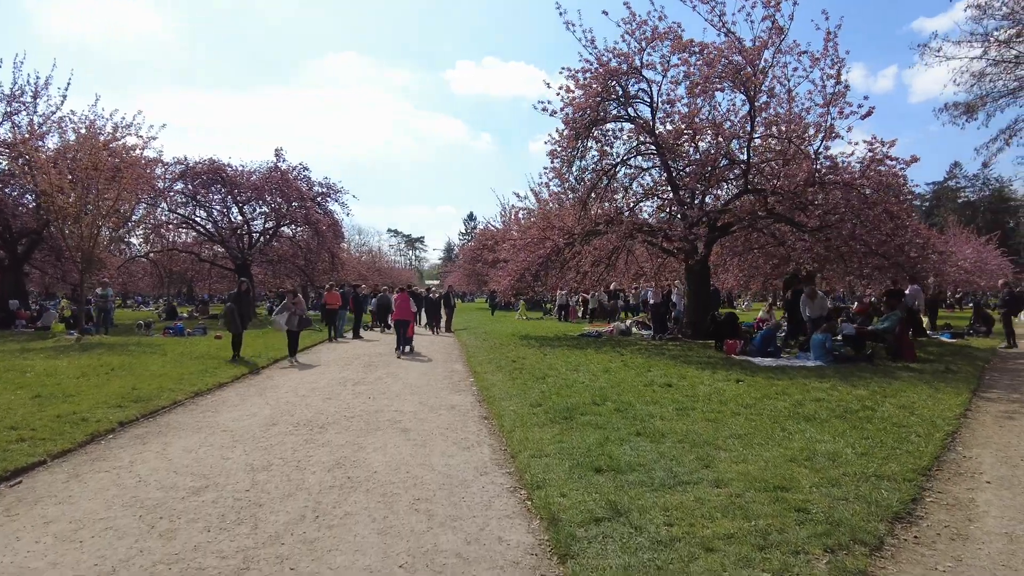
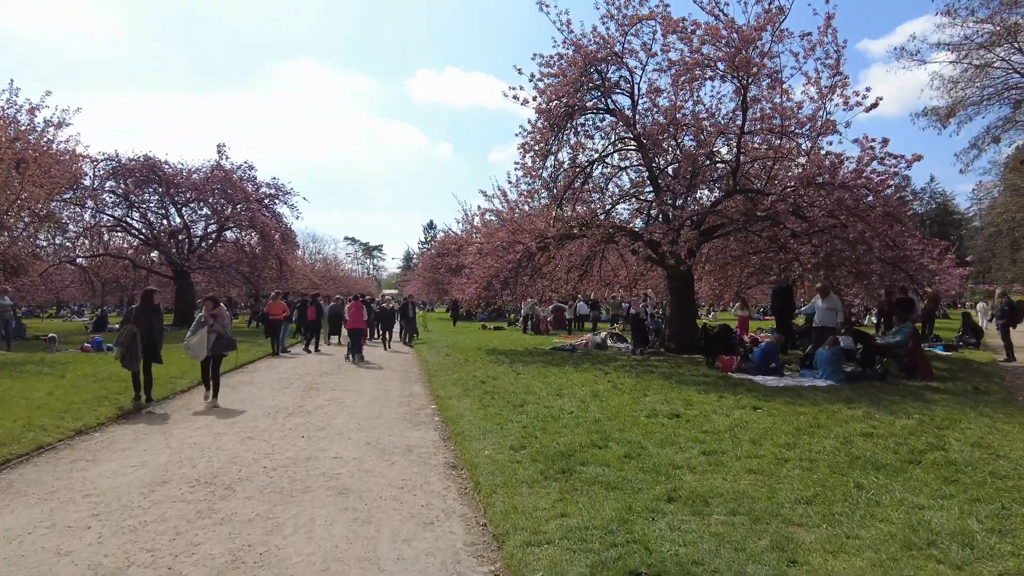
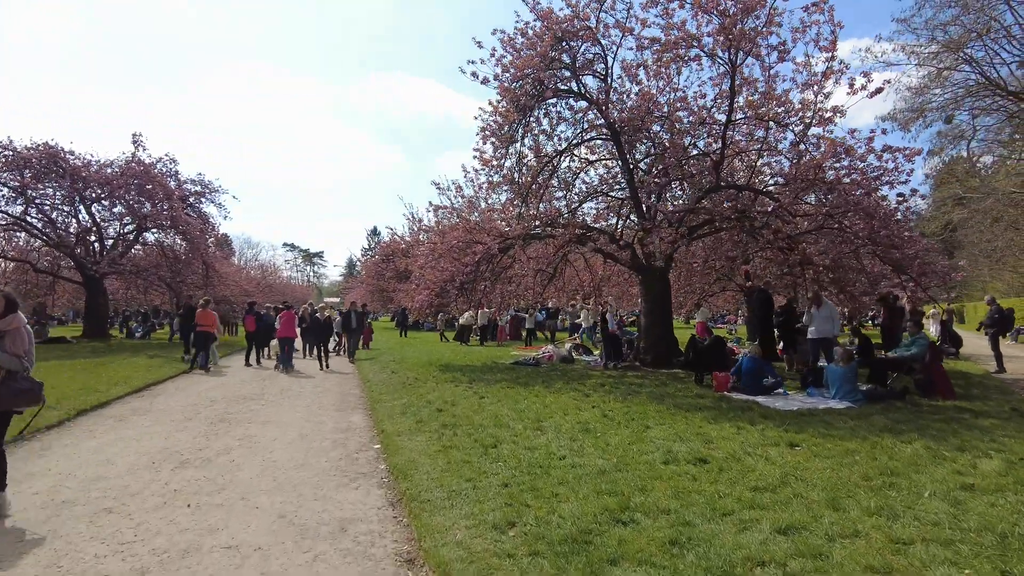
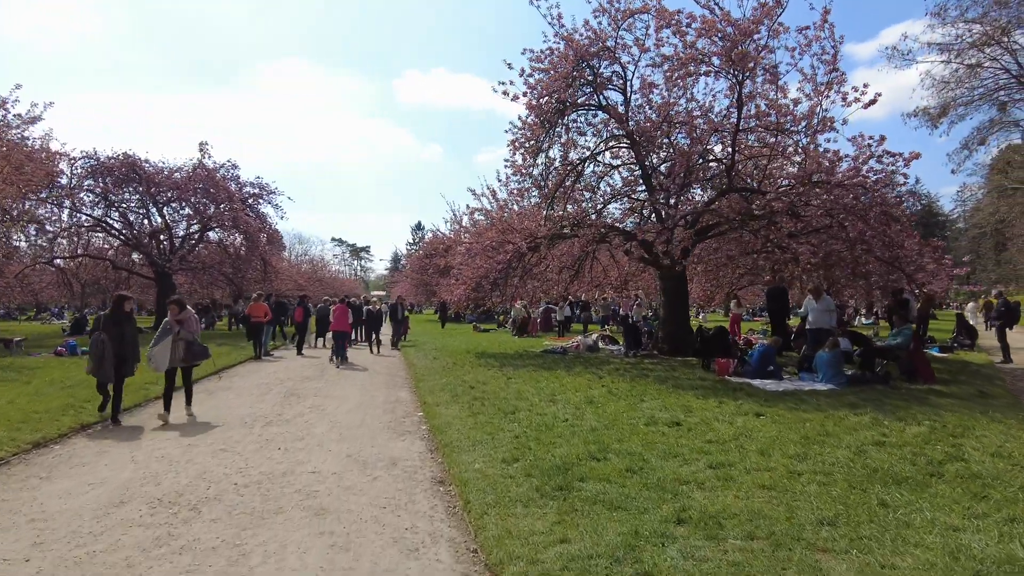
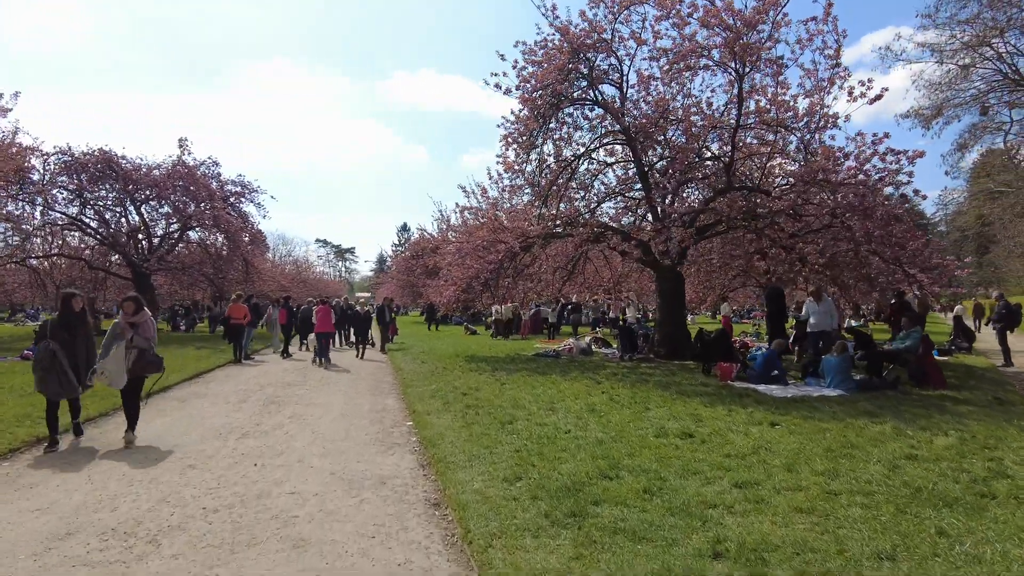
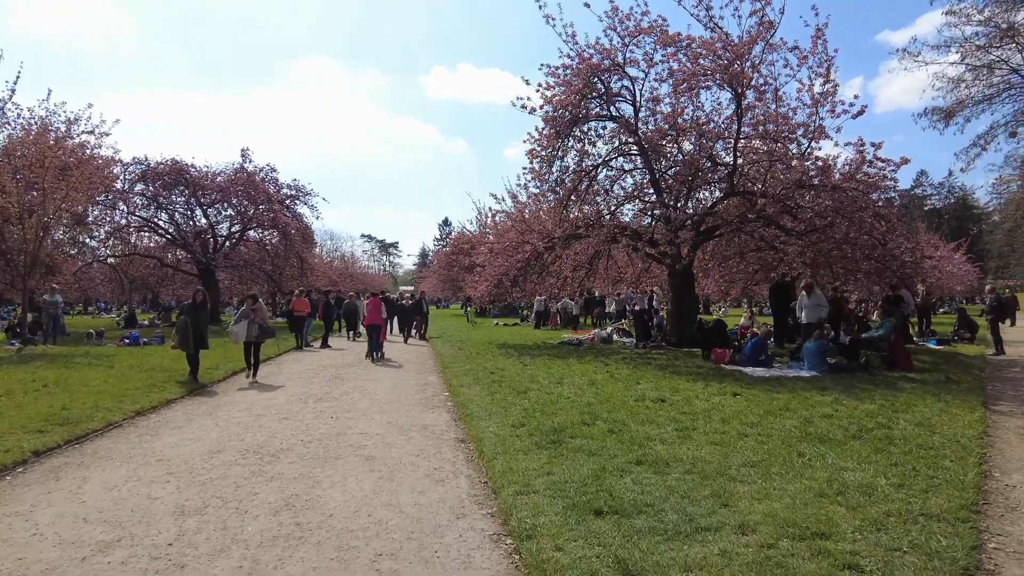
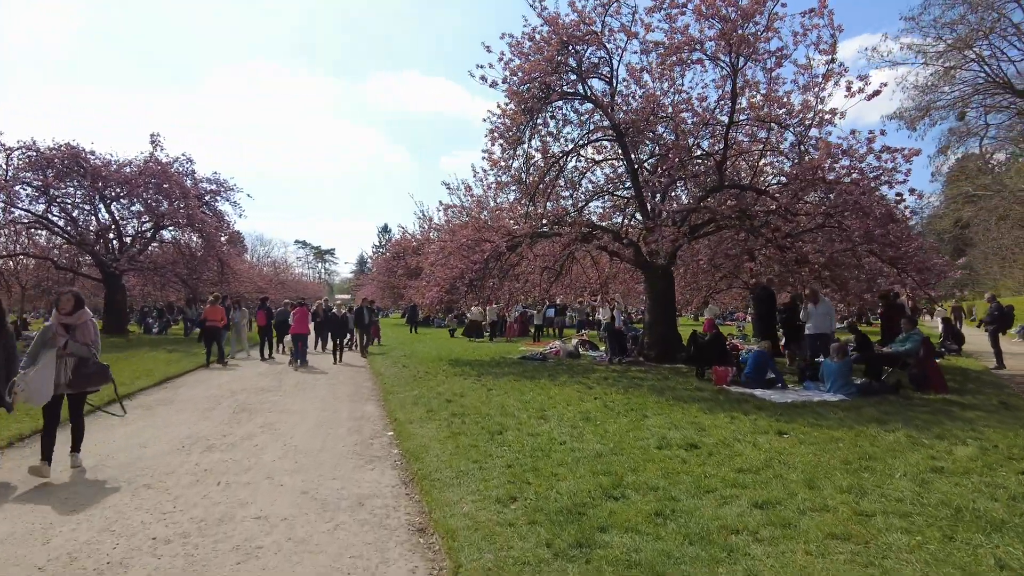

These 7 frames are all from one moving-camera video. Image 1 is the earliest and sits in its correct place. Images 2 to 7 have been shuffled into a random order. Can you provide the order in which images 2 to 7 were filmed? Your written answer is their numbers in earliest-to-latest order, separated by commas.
6, 2, 4, 5, 7, 3
